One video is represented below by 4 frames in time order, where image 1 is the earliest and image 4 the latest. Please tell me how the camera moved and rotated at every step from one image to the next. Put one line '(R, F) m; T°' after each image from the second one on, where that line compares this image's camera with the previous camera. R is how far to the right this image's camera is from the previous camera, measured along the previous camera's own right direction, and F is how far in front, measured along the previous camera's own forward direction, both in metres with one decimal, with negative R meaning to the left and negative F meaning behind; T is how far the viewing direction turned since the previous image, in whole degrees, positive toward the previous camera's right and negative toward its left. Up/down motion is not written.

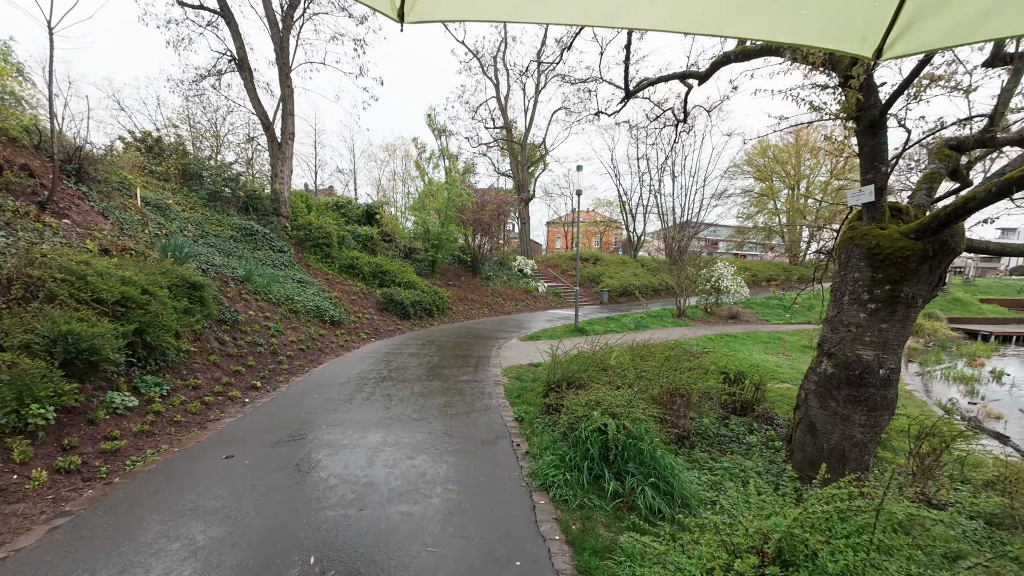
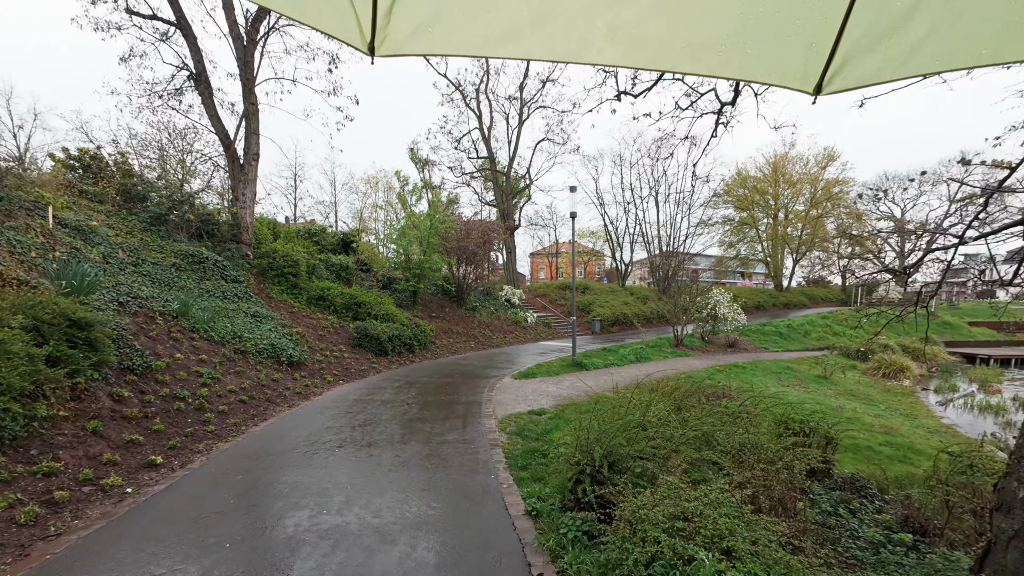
(-0.2, +1.3) m; +2°
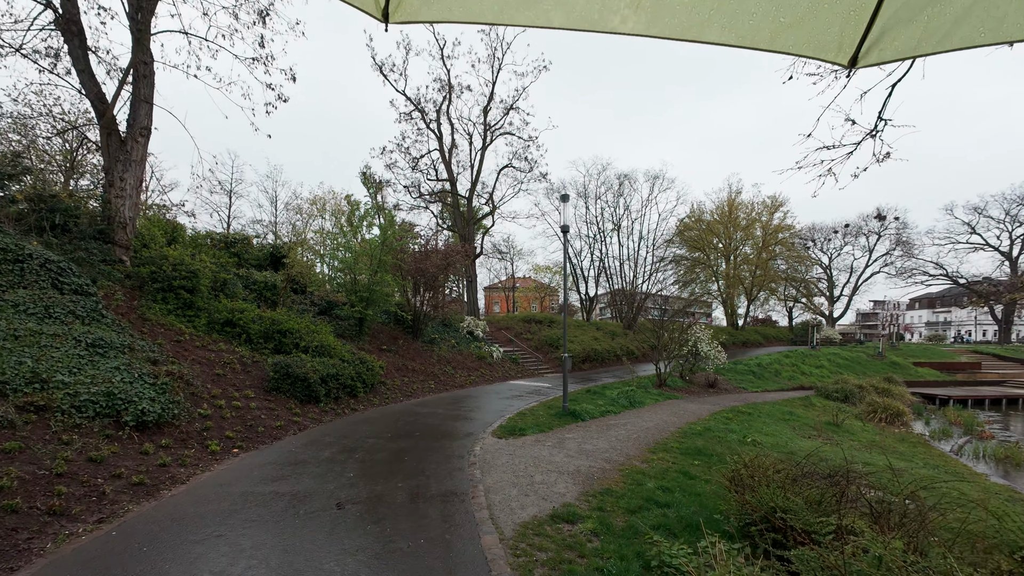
(-0.6, +2.6) m; +7°
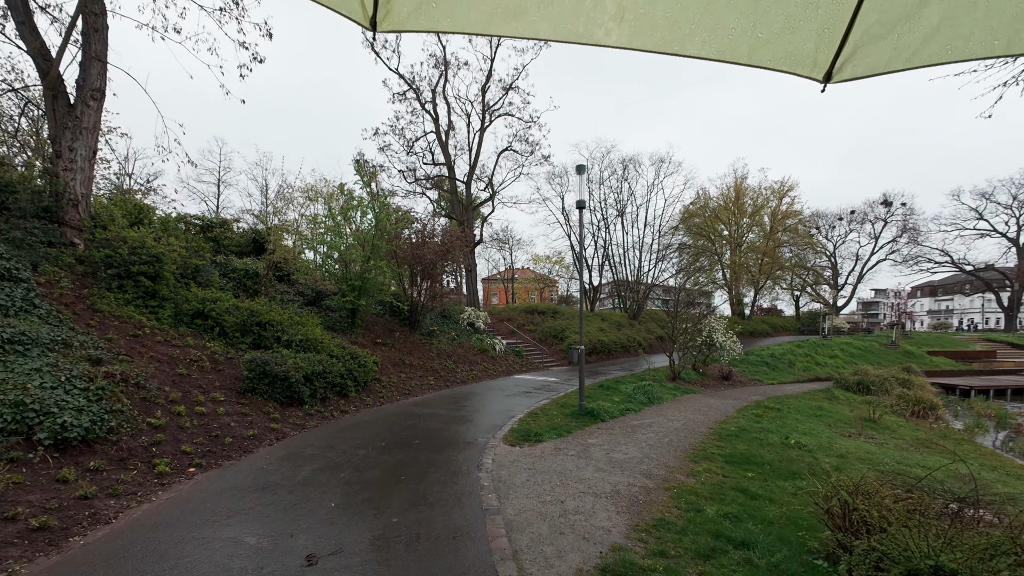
(-0.3, +1.1) m; 0°
